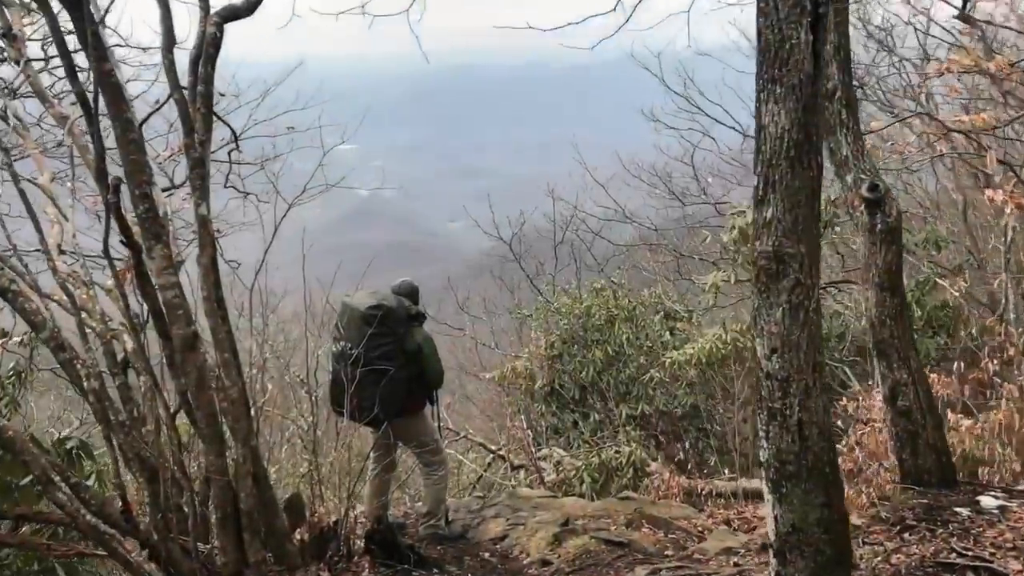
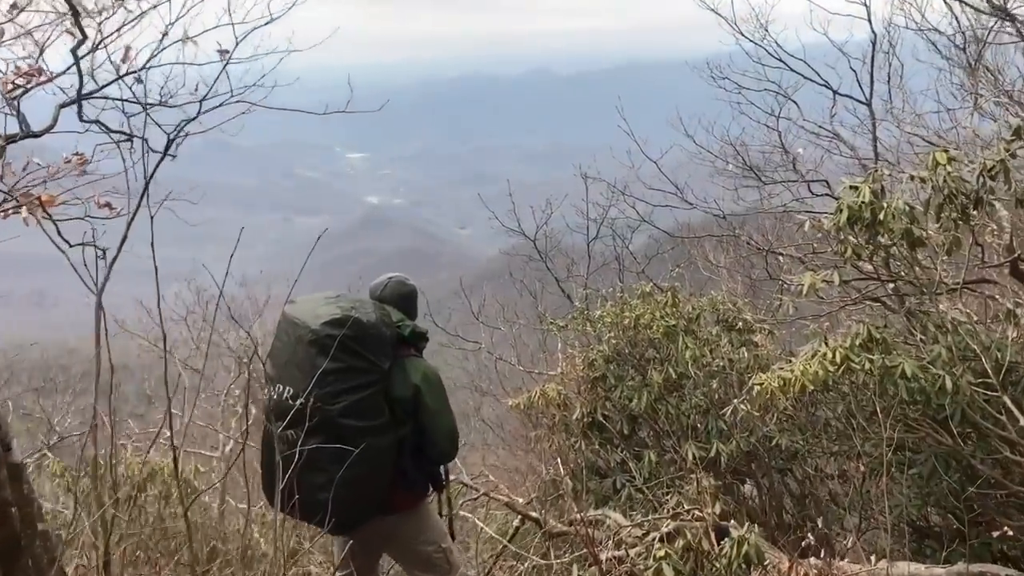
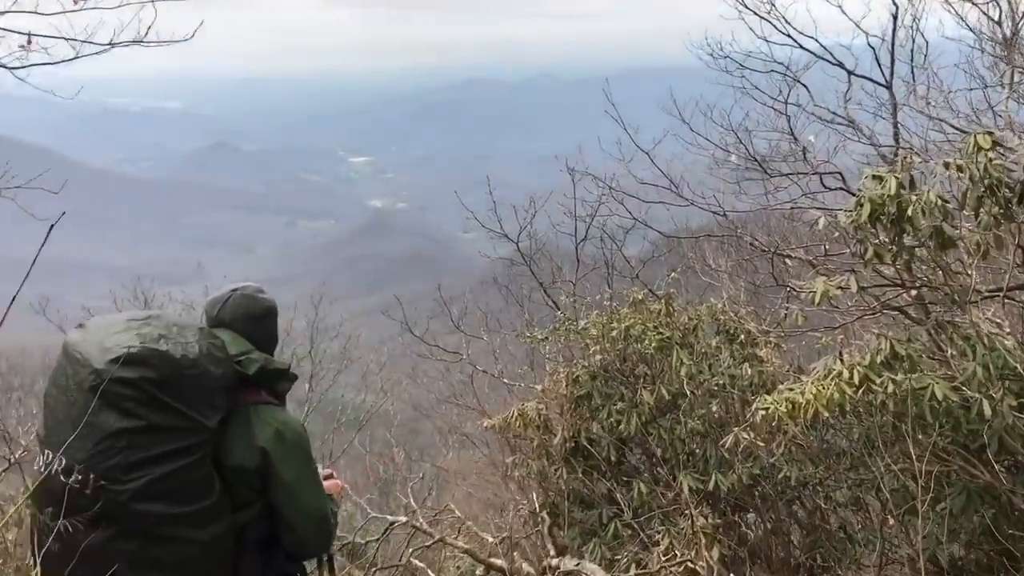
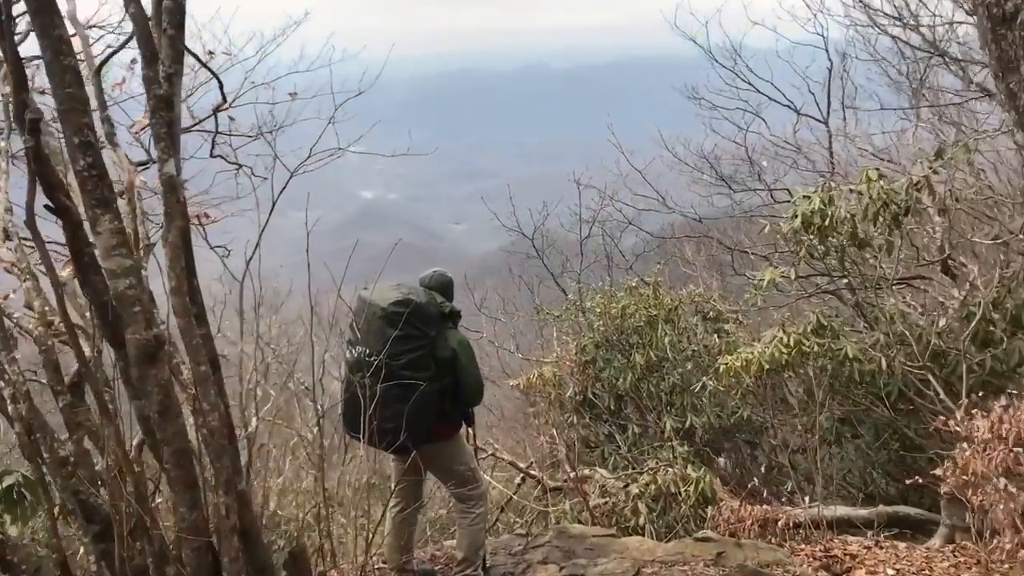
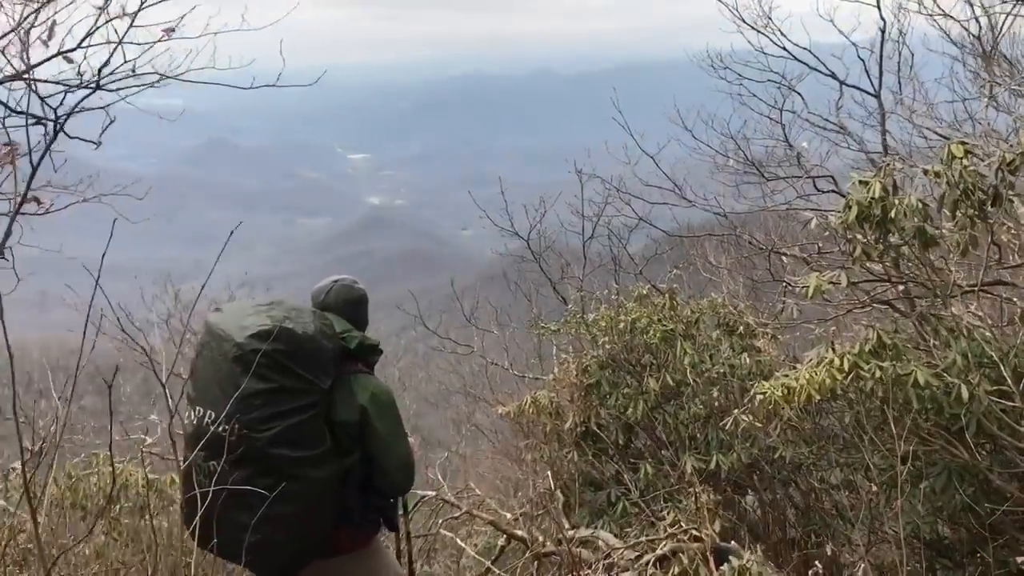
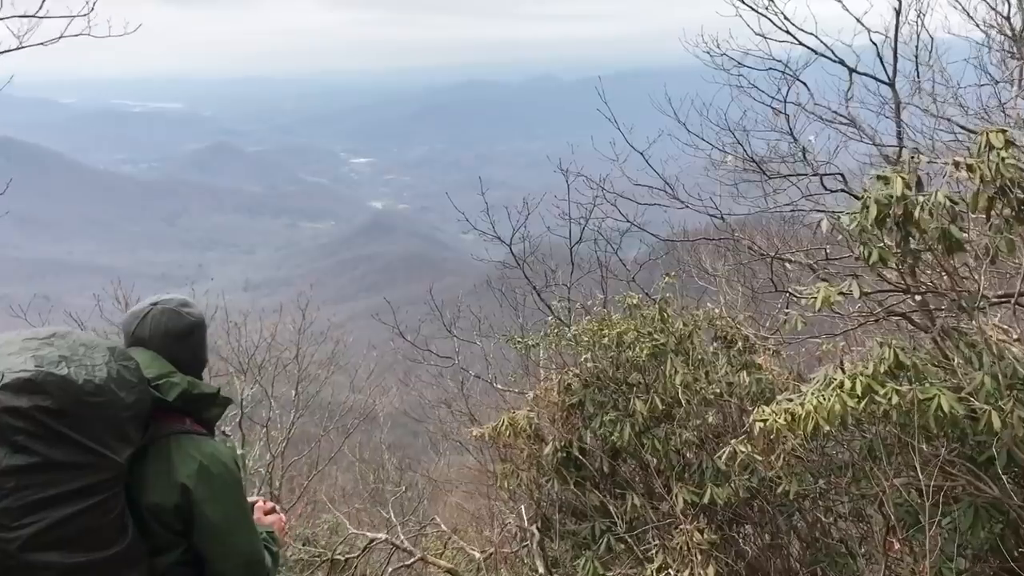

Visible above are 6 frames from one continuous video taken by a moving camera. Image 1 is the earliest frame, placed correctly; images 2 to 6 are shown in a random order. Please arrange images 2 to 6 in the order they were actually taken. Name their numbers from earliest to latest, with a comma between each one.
4, 2, 5, 3, 6
